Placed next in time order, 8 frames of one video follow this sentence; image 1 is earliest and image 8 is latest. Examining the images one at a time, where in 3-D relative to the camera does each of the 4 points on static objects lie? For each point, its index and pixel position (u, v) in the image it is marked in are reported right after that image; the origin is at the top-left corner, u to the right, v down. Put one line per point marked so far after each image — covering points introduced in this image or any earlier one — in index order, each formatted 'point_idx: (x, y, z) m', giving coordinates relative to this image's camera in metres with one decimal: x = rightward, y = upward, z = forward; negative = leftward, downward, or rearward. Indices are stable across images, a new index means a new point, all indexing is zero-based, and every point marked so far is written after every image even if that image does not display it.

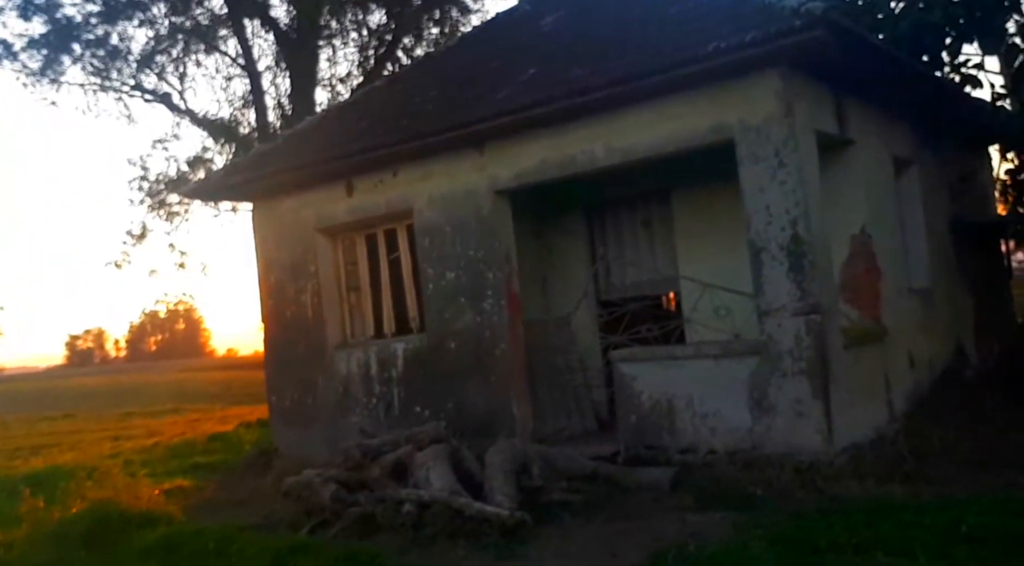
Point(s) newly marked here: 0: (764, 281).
0: (+1.9, 0.0, +6.9) m
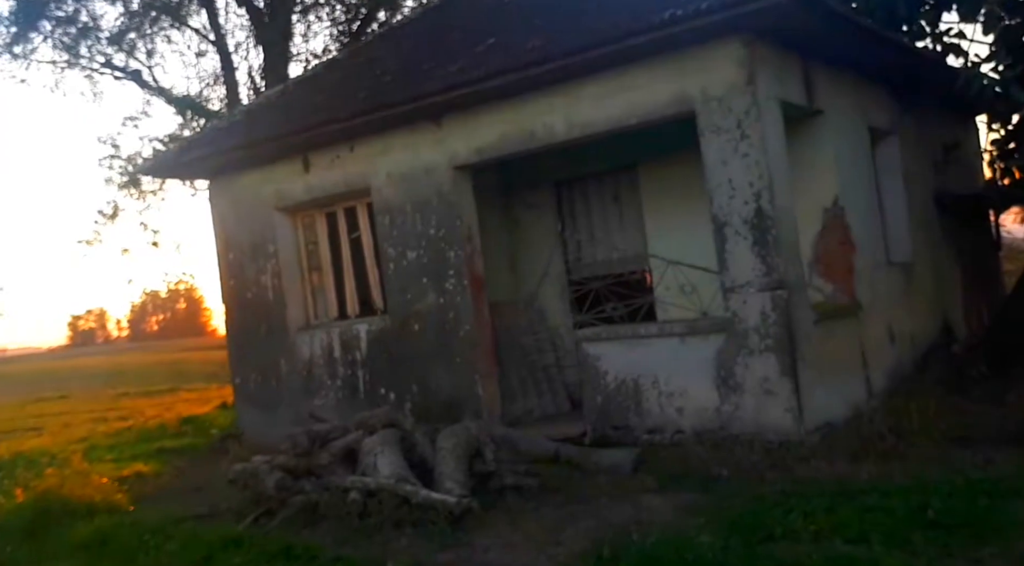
0: (+1.5, +0.2, +6.7) m
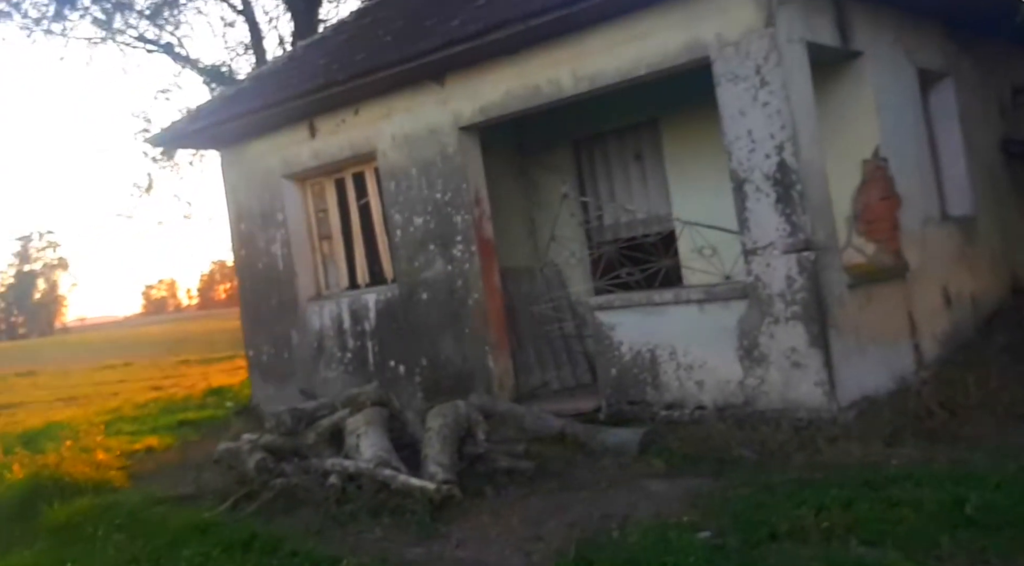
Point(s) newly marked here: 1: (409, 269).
0: (+1.5, +0.4, +6.0) m
1: (-0.9, +0.1, +8.0) m
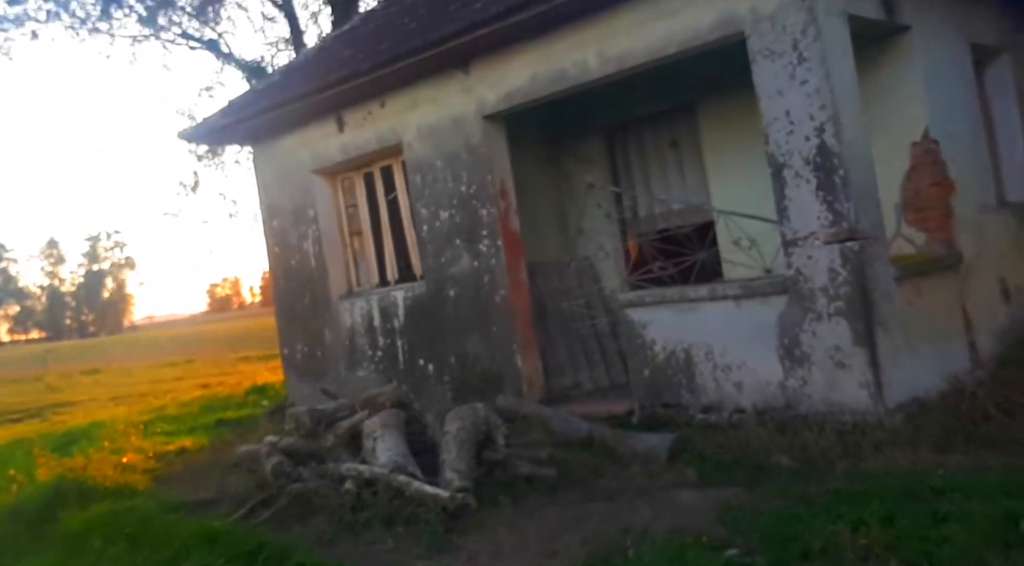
0: (+1.7, +0.5, +5.6) m
1: (-0.6, +0.2, +7.7) m
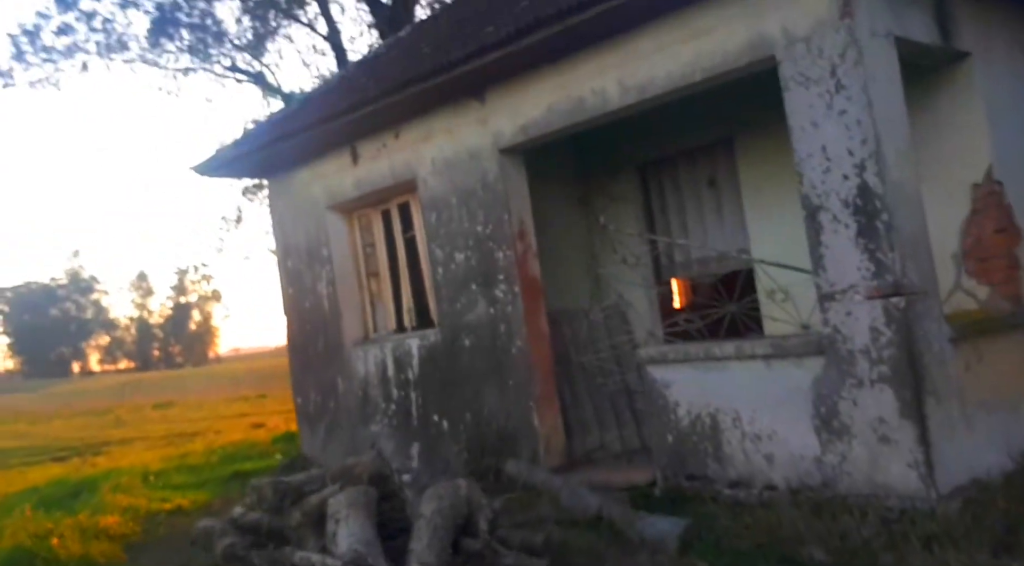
0: (+1.6, +0.1, +4.9) m
1: (-0.5, -0.2, +7.1) m
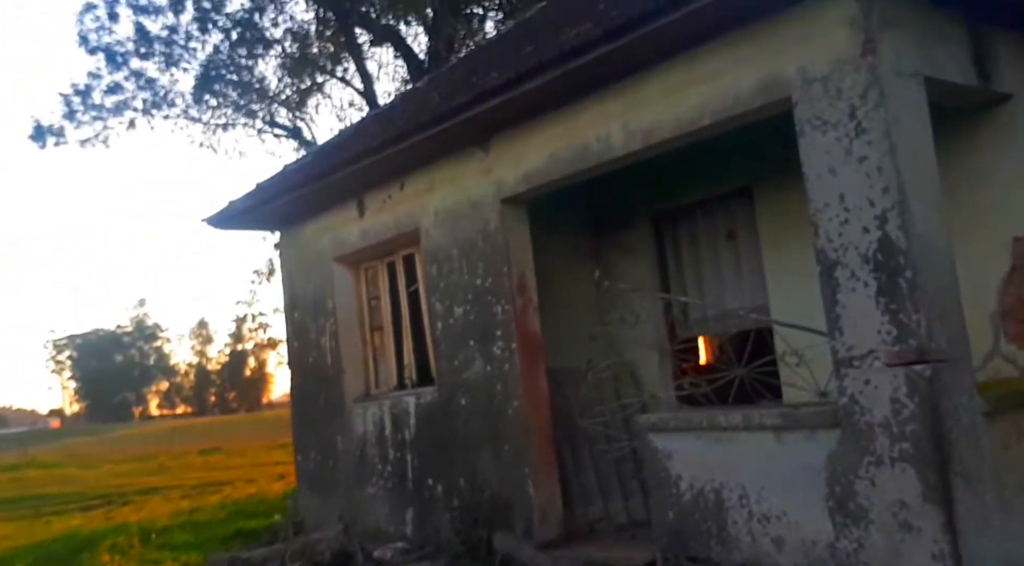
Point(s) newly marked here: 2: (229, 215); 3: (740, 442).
0: (+1.5, -0.2, +4.4) m
1: (-0.4, -0.6, +6.7) m
2: (-2.5, +0.6, +8.3) m
3: (+1.2, -0.8, +4.9) m
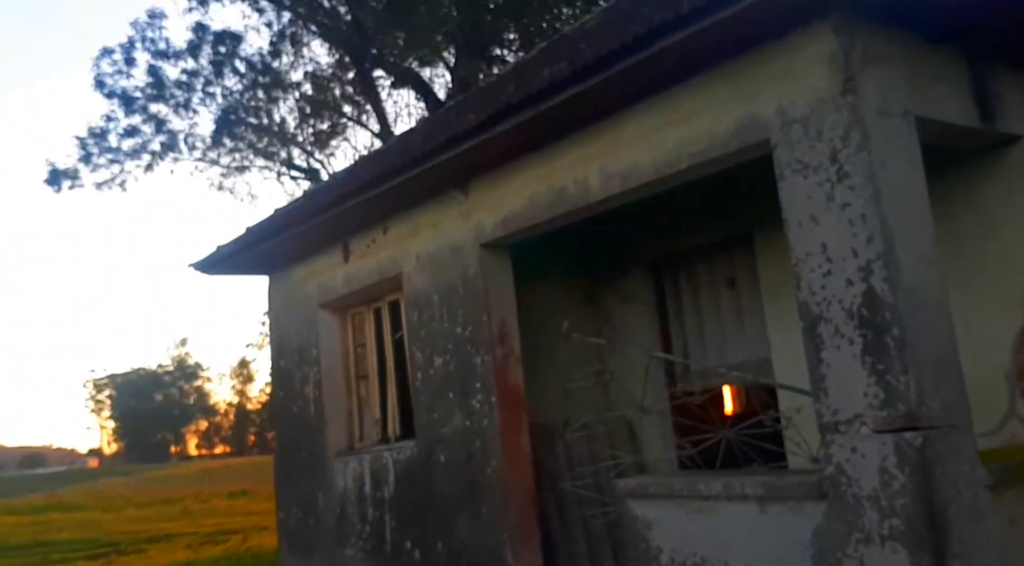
0: (+1.3, -0.4, +4.0) m
1: (-0.6, -1.0, +6.3) m
2: (-2.5, +0.2, +8.1) m
3: (+1.0, -1.1, +4.4) m
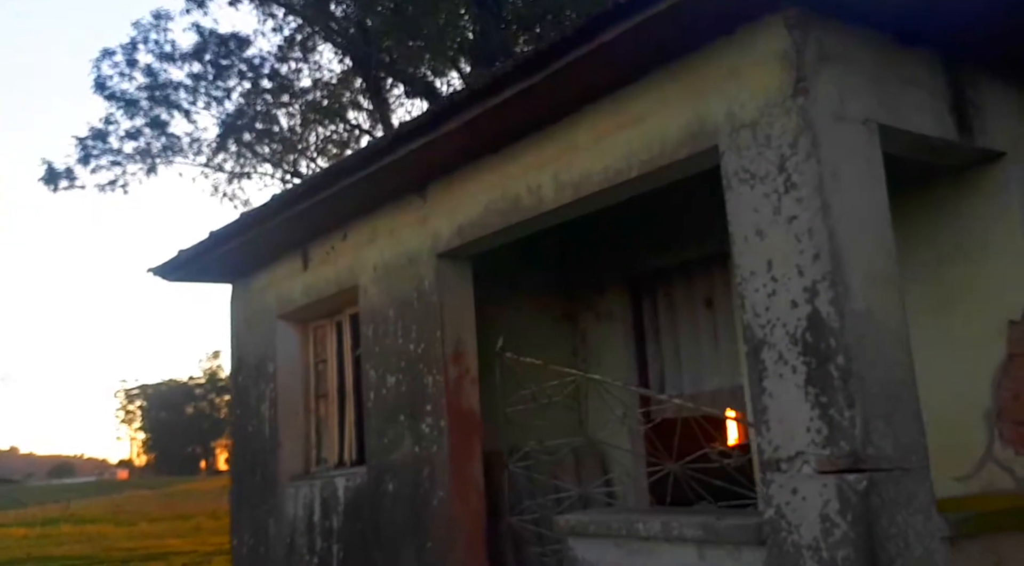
0: (+1.0, -0.5, +3.6) m
1: (-0.8, -1.0, +6.0) m
2: (-2.7, +0.1, +7.8) m
3: (+0.6, -1.2, +4.0) m
